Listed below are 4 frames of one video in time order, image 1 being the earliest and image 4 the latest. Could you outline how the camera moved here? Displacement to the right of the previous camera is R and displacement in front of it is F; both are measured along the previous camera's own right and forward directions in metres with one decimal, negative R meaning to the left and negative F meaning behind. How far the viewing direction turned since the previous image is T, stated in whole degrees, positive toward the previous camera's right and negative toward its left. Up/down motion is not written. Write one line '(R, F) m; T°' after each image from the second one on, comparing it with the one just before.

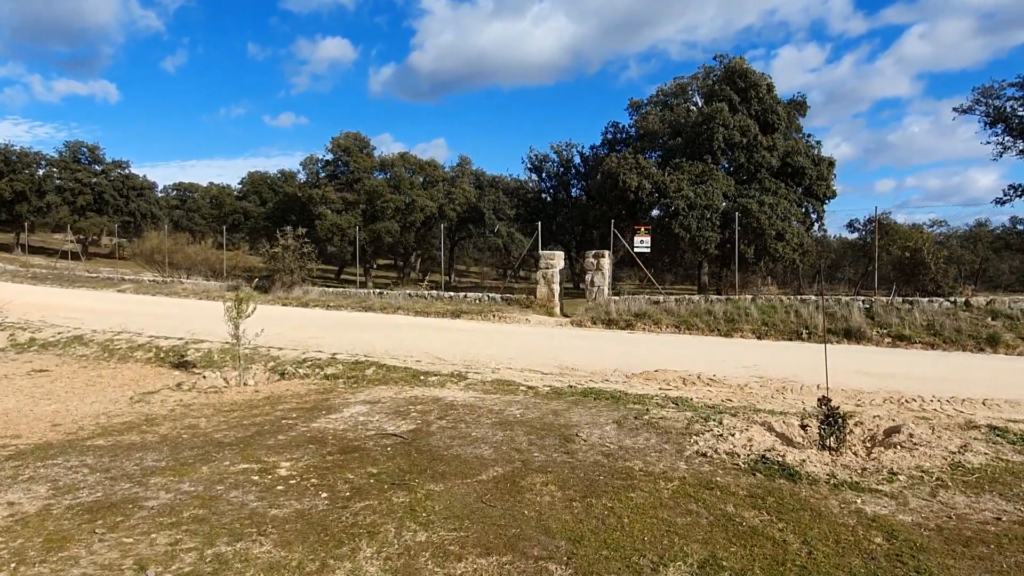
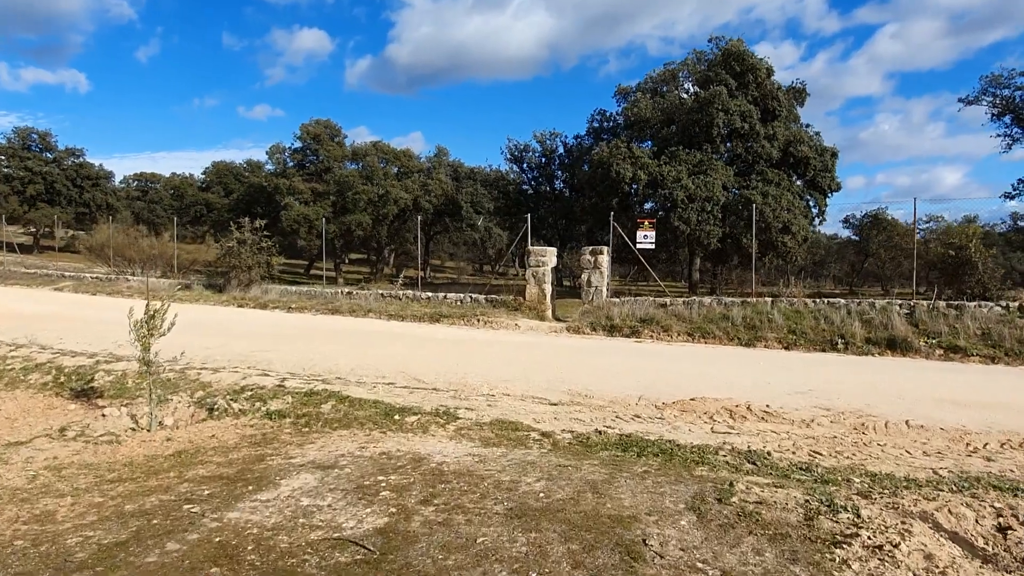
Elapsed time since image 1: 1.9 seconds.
(-0.2, +1.8) m; +2°
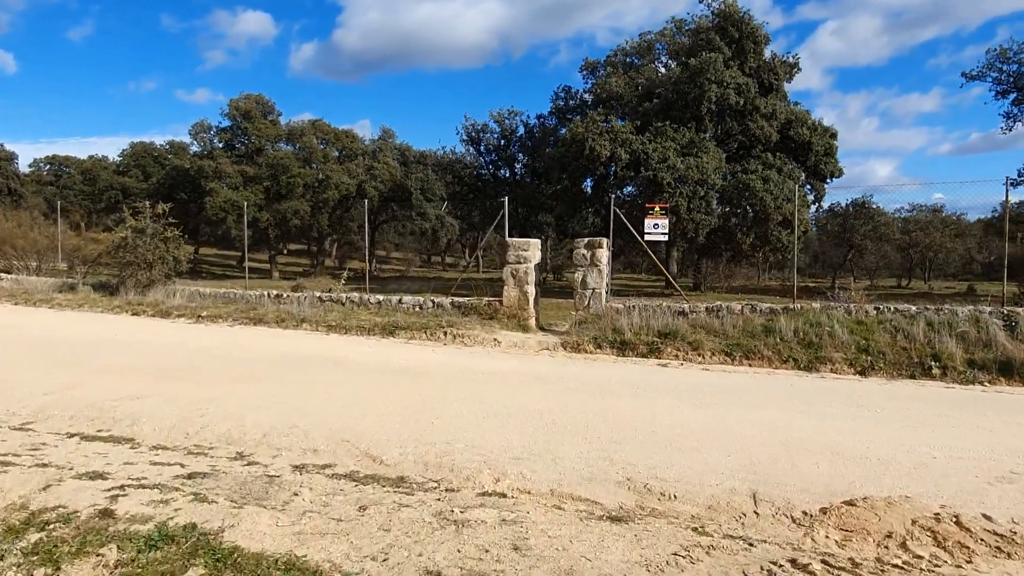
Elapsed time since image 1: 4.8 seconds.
(-0.4, +2.9) m; +4°
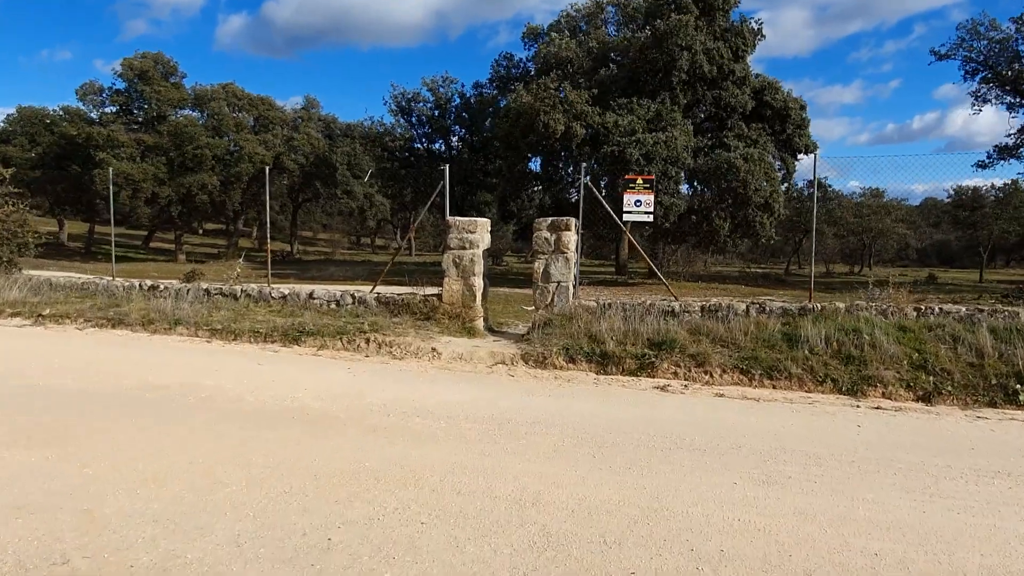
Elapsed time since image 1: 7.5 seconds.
(-0.1, +2.3) m; +5°
